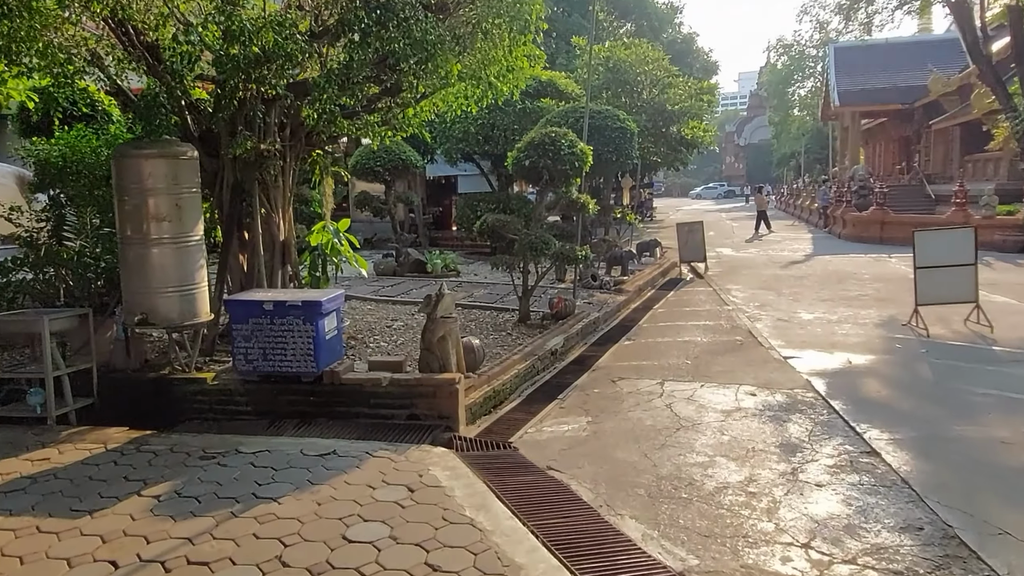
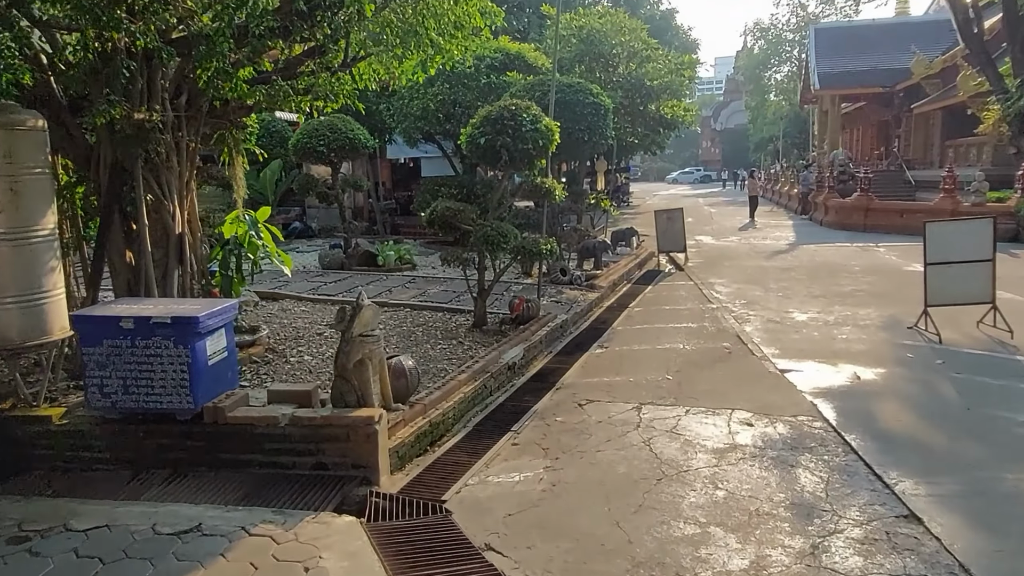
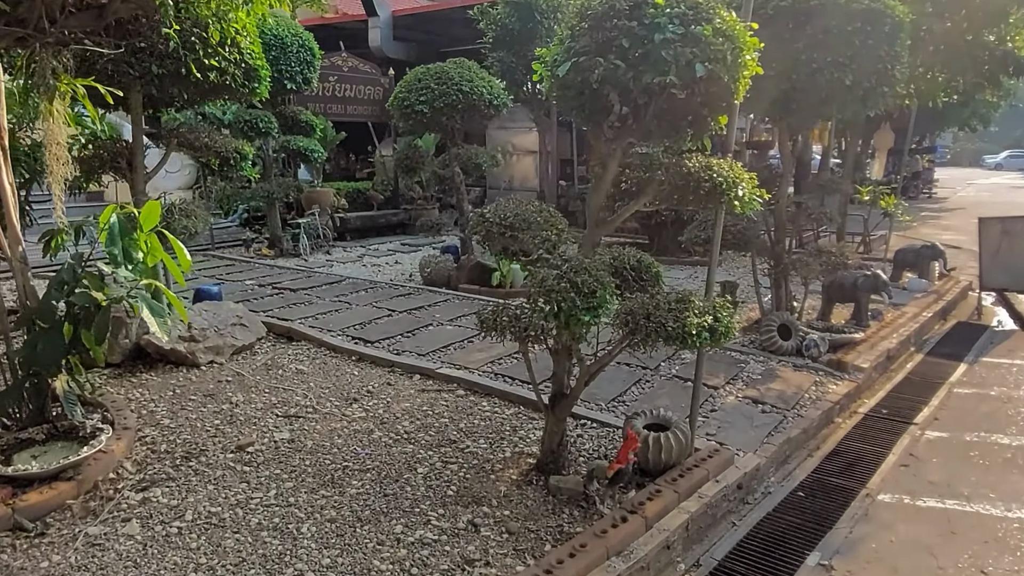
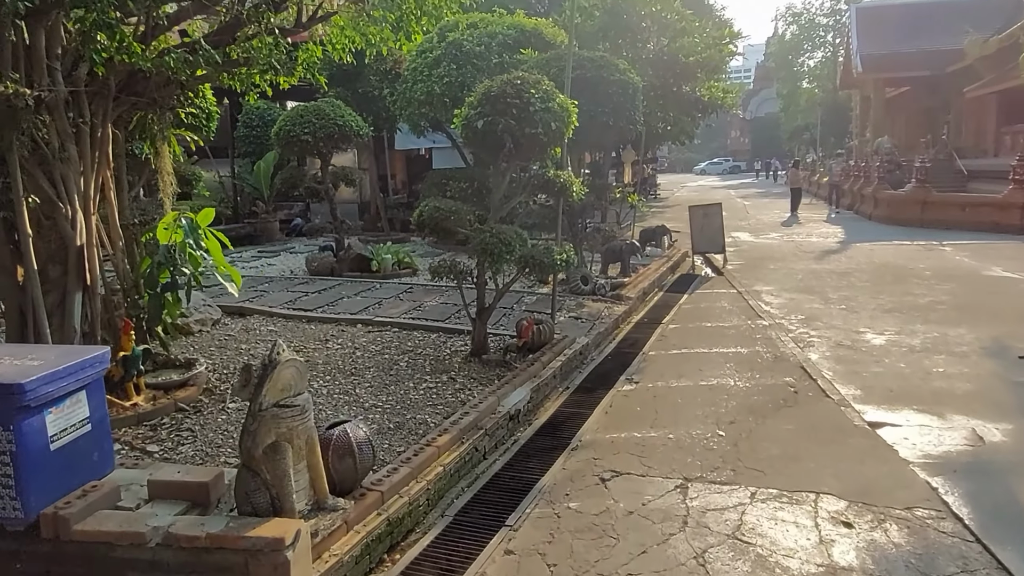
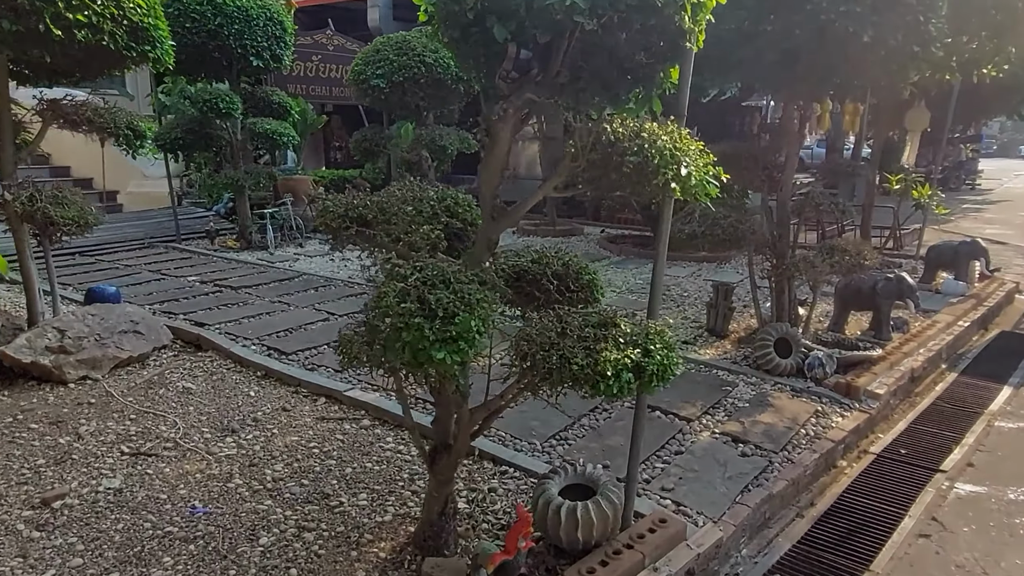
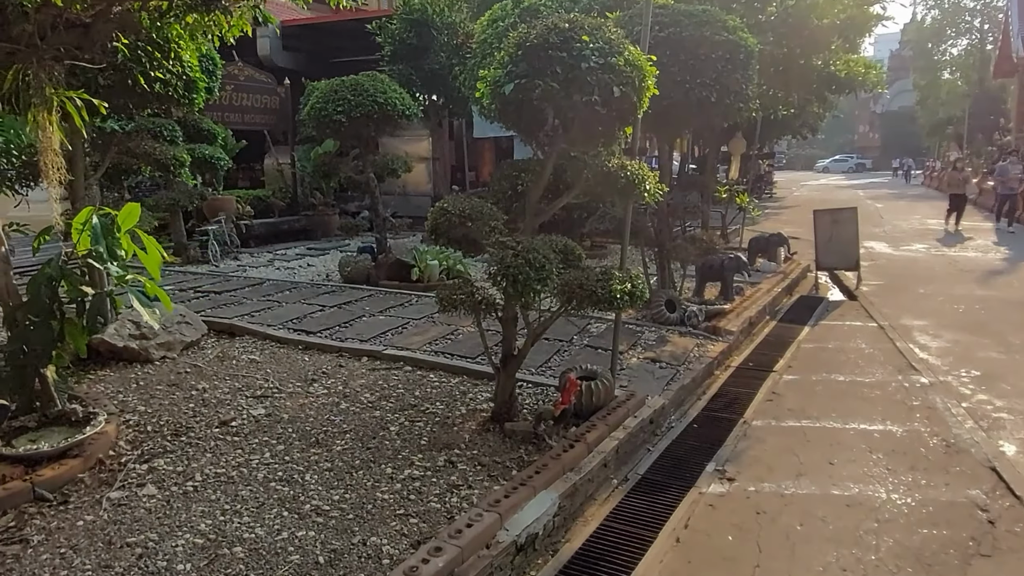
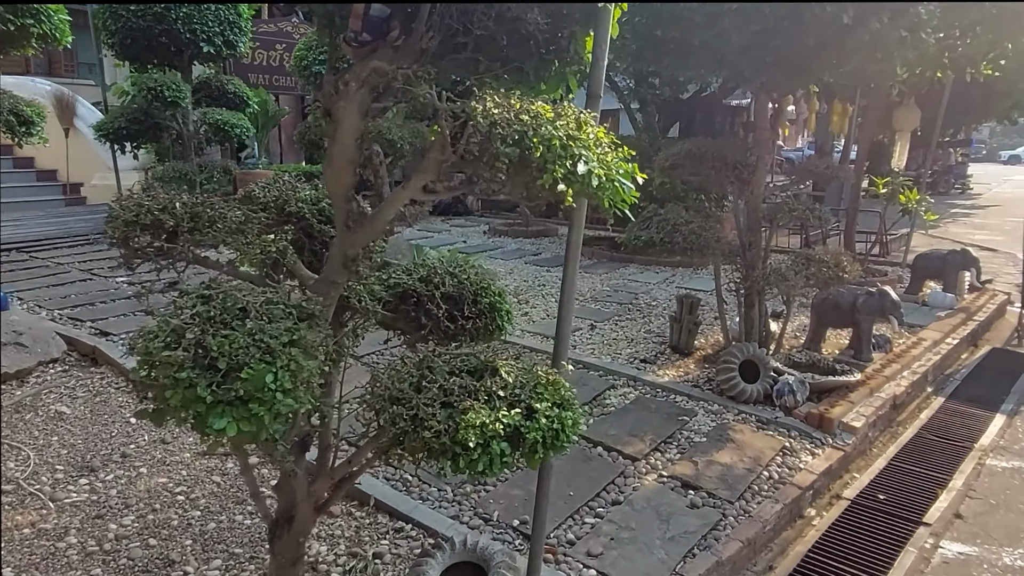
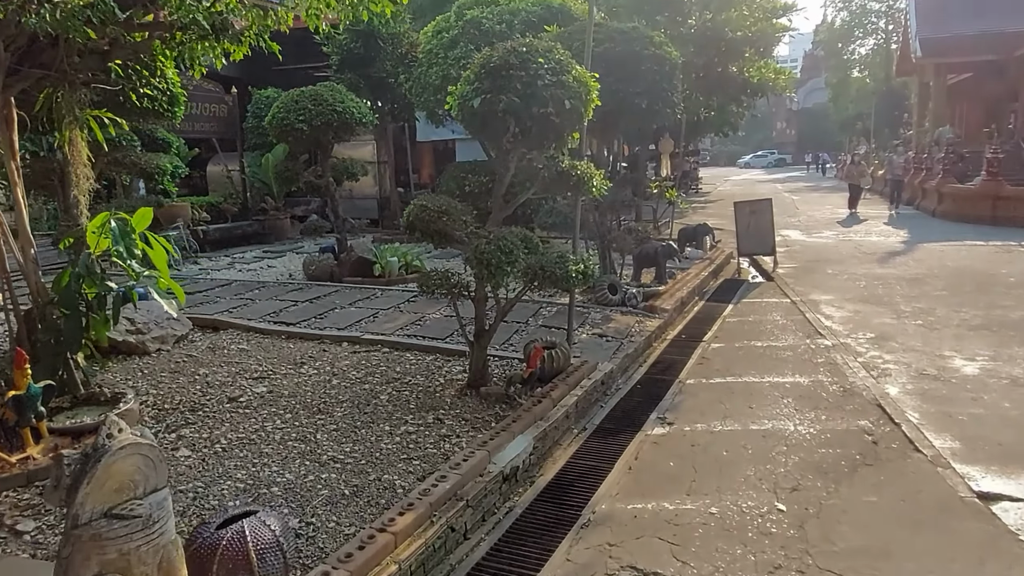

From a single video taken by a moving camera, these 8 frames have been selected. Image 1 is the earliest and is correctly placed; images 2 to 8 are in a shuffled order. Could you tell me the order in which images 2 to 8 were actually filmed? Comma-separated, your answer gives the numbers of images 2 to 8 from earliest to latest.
2, 4, 8, 6, 3, 5, 7
